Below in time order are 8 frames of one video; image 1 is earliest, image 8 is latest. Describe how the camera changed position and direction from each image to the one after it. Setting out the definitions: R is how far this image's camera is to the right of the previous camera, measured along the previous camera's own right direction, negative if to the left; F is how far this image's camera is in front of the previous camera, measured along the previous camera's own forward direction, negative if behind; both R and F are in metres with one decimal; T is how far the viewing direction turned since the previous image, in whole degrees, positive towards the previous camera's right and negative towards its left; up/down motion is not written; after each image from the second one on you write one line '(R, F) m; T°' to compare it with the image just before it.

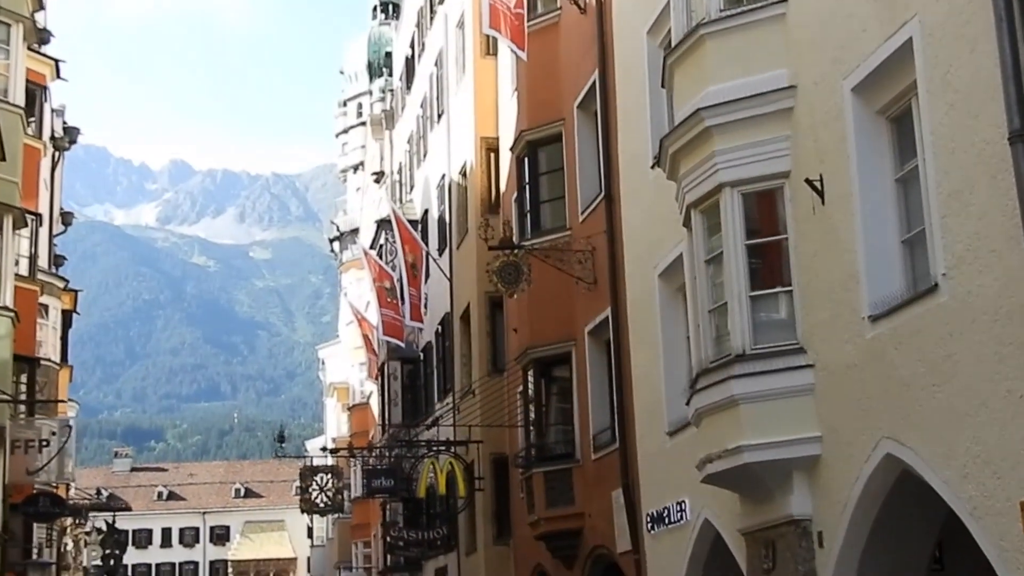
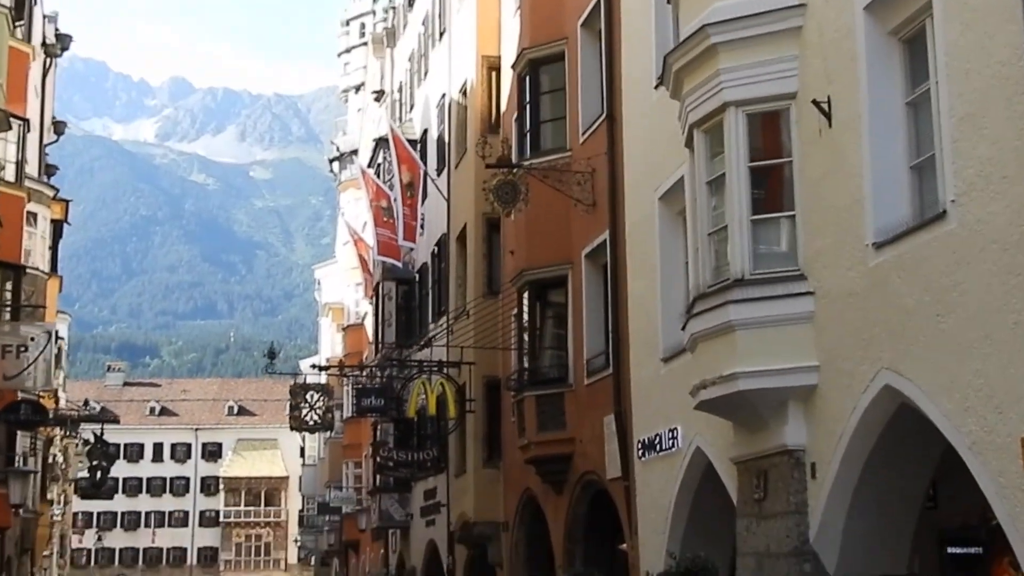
(0.0, +0.4) m; 0°
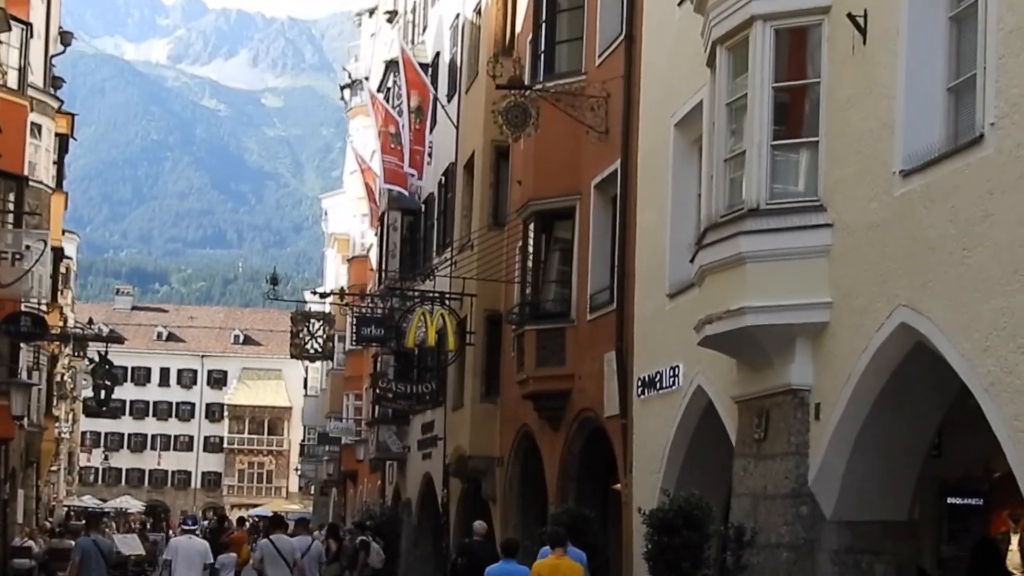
(+0.1, +0.6) m; 0°
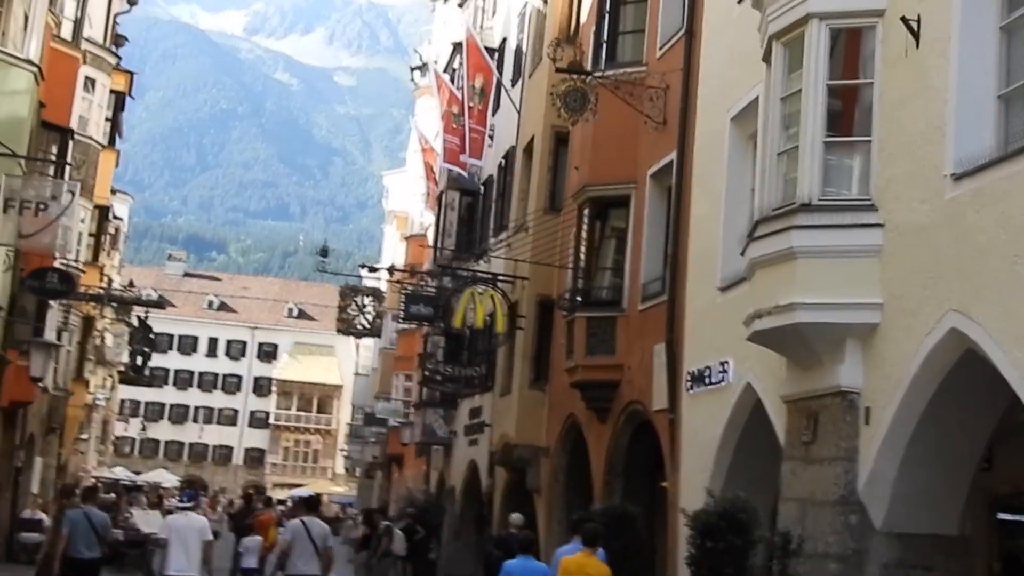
(+0.1, +0.4) m; -2°
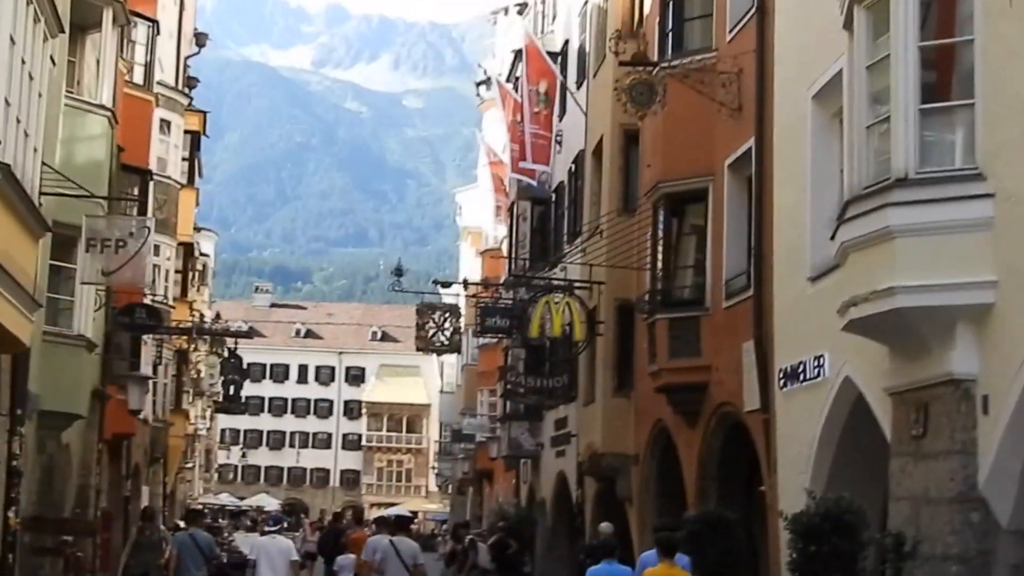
(0.0, +0.8) m; -3°
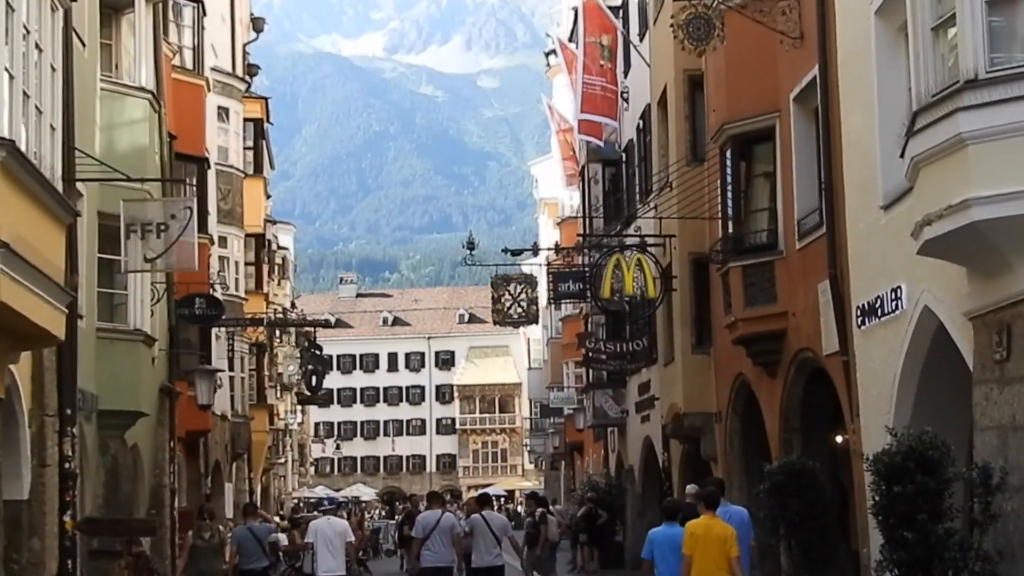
(+0.4, +0.8) m; -4°
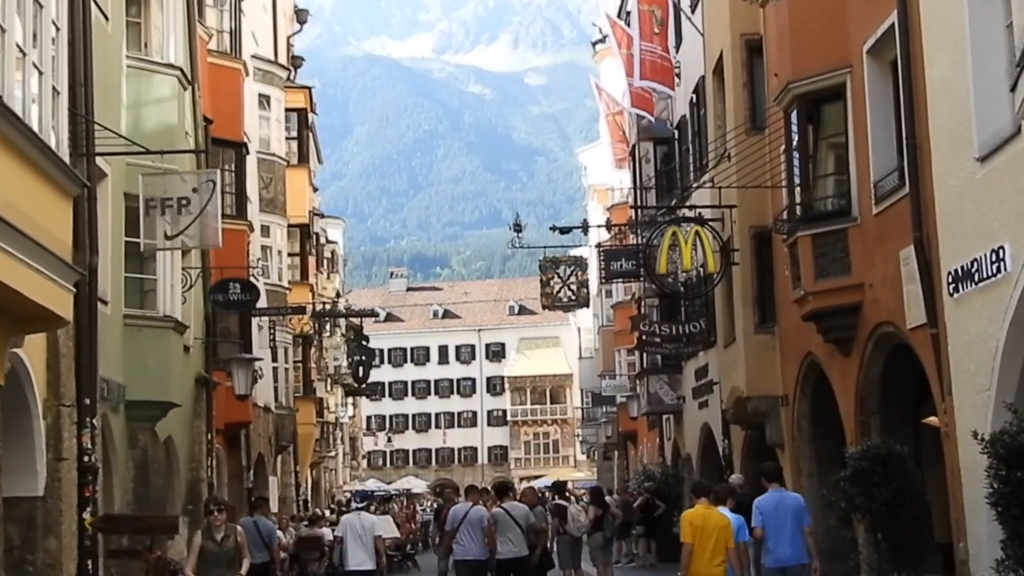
(0.0, +1.5) m; -2°
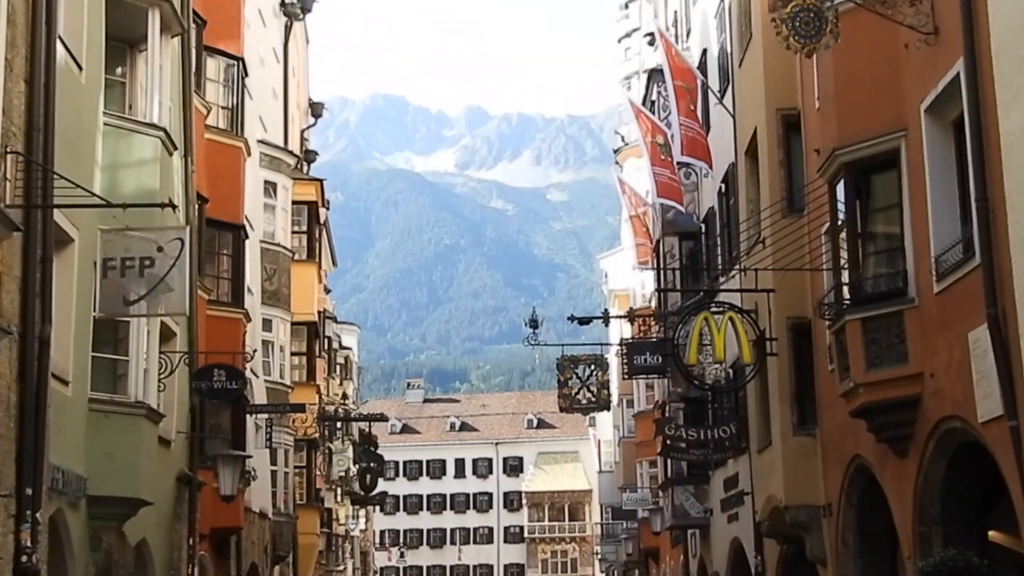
(+0.1, +2.2) m; -1°
